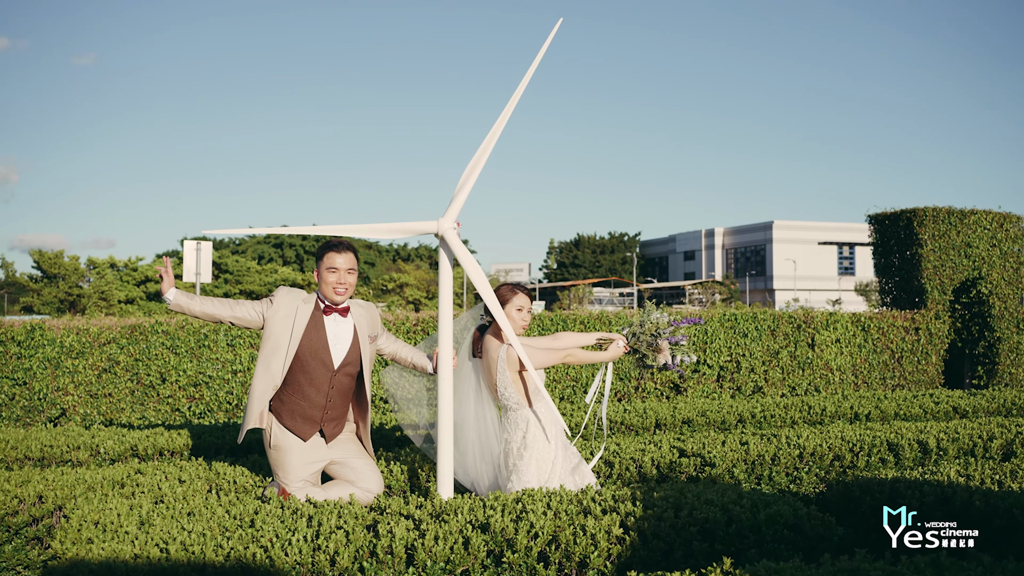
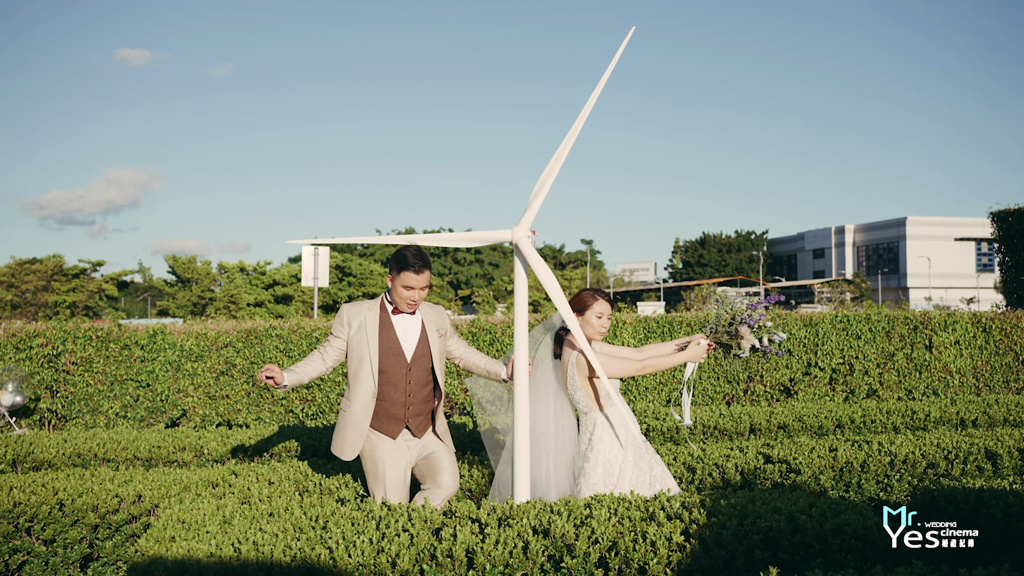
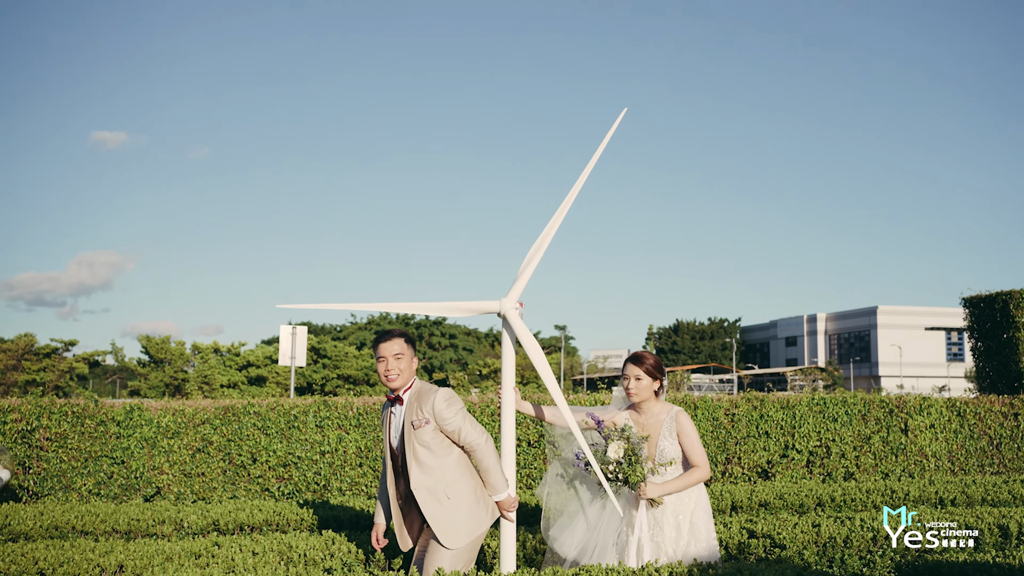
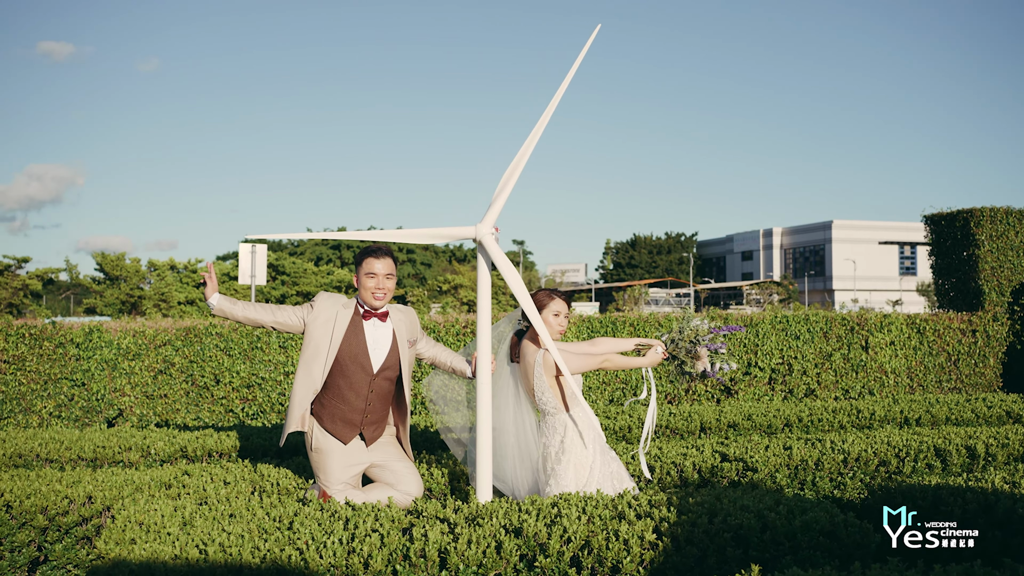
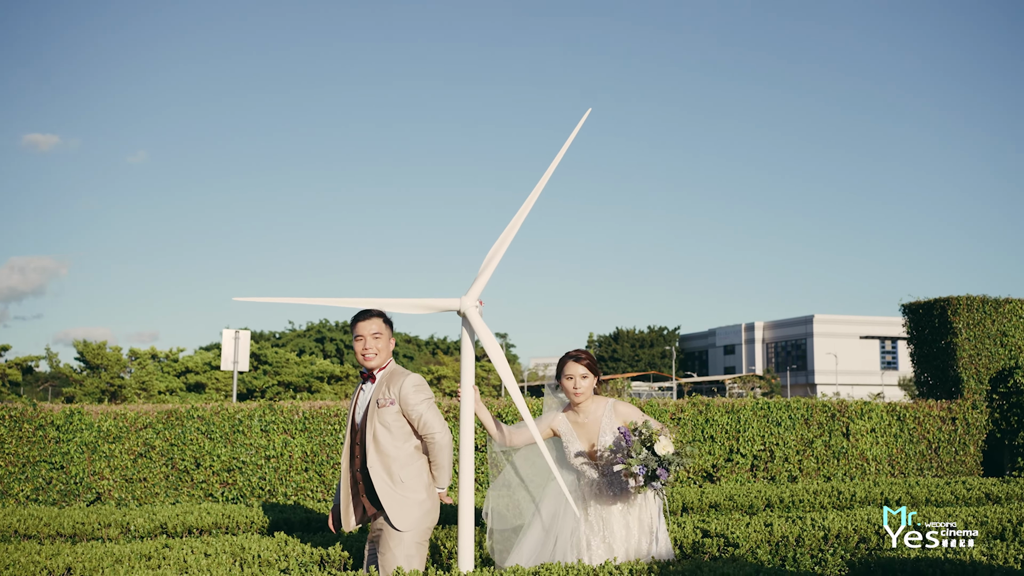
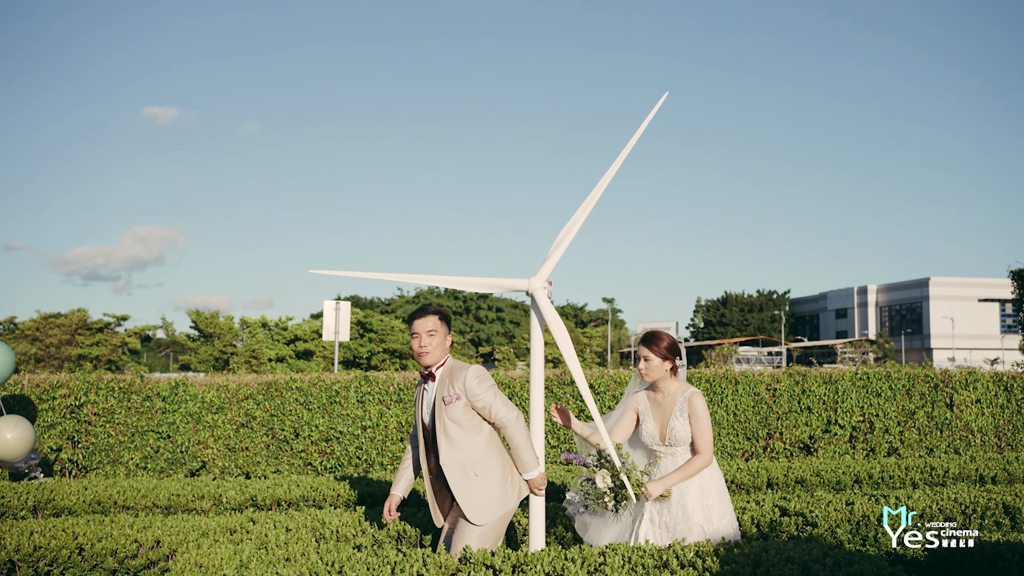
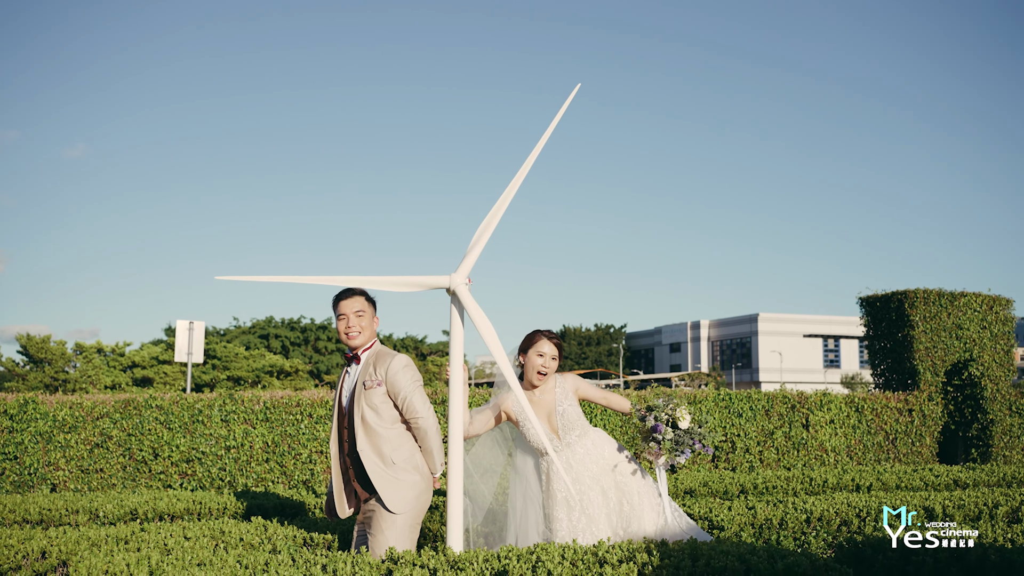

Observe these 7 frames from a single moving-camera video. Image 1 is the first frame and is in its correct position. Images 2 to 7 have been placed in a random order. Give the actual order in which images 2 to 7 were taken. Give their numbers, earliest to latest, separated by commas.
4, 2, 6, 3, 5, 7
